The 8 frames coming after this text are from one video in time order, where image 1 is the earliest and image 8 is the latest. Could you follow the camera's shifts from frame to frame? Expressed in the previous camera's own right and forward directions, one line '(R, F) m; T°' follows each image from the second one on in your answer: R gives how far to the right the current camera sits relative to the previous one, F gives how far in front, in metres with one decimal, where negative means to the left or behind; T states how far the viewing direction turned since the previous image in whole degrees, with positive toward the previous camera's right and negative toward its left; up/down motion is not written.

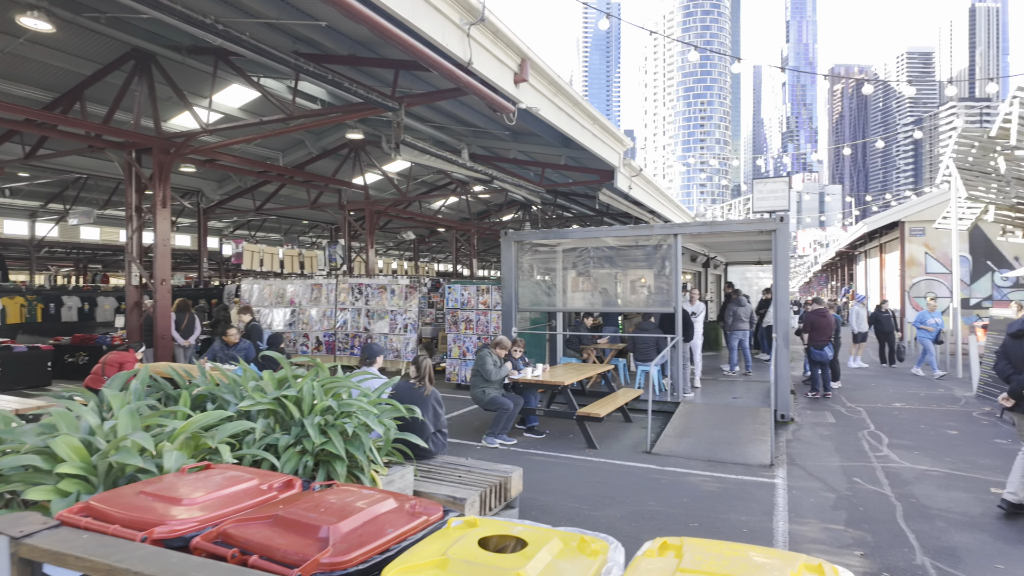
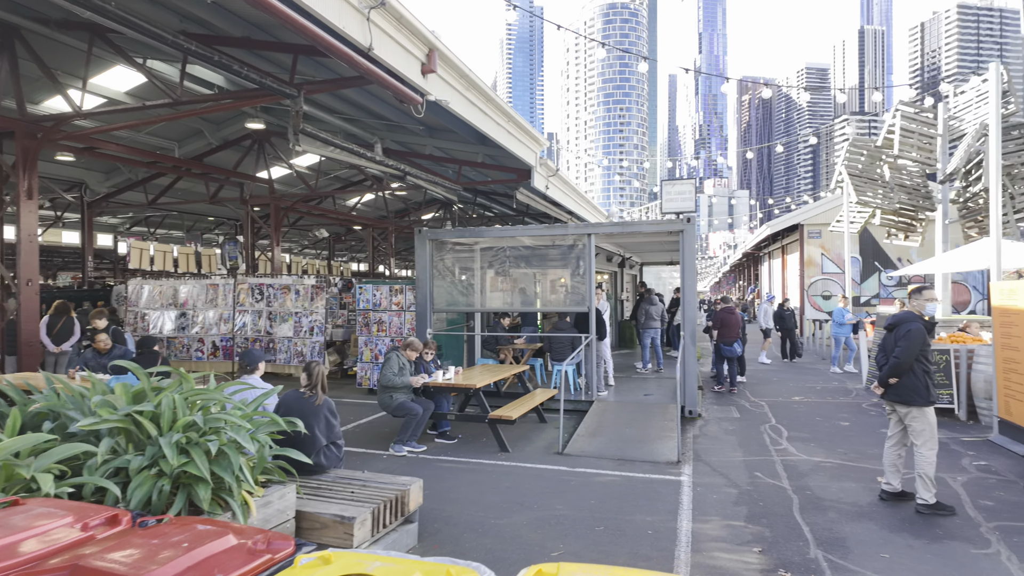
(+0.2, +0.2) m; +7°
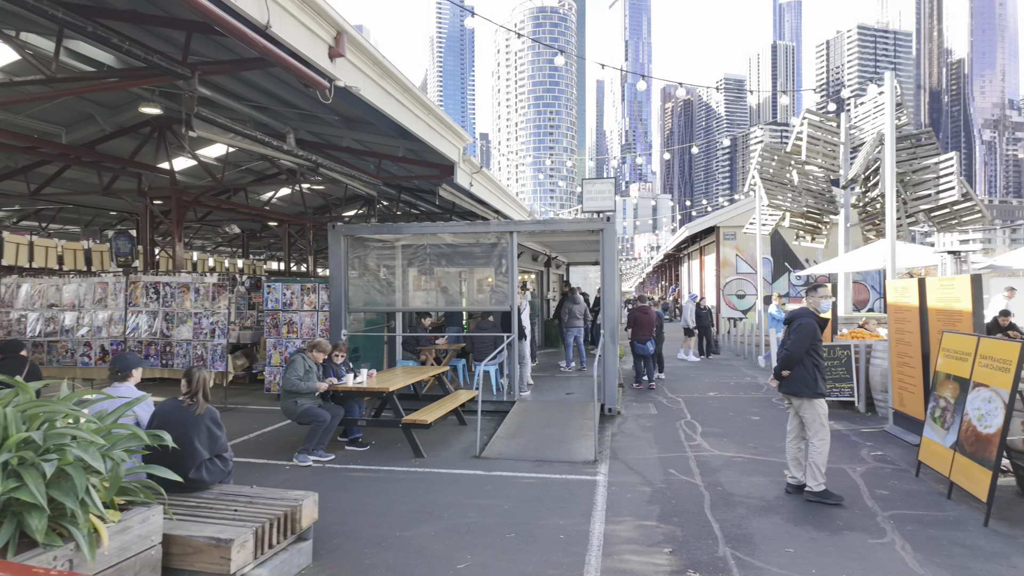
(+0.2, +0.2) m; +7°
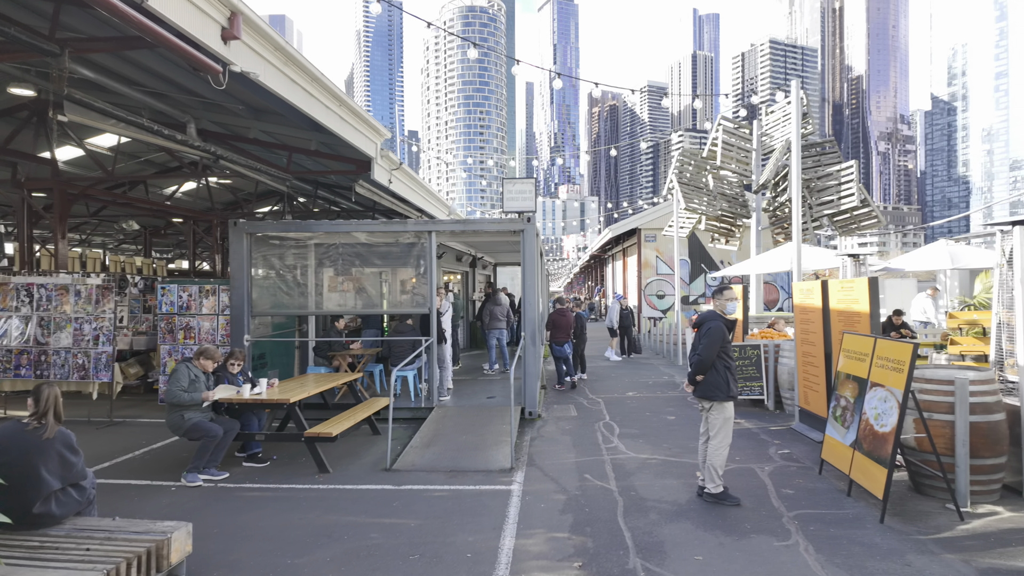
(+0.2, +0.2) m; +7°
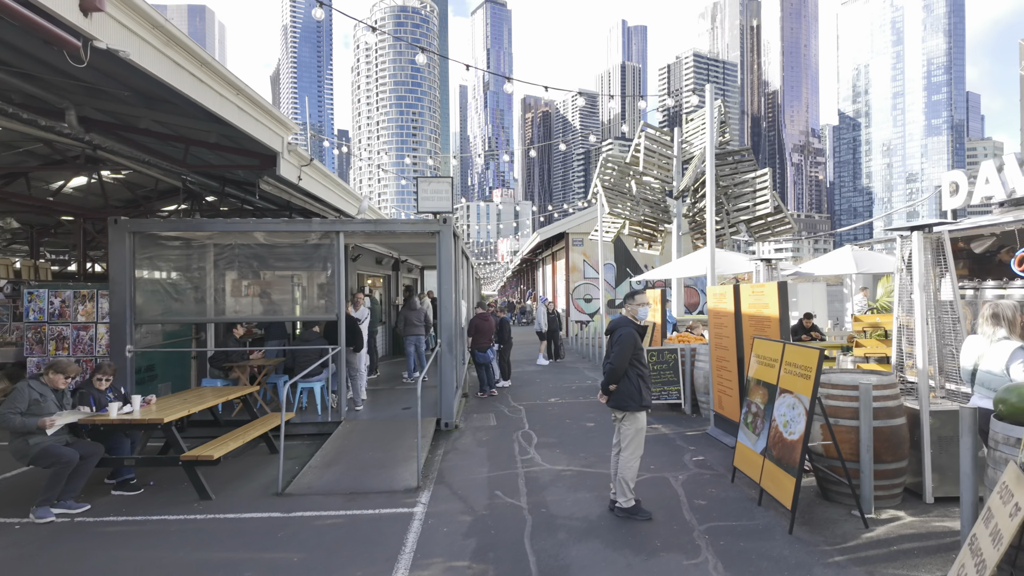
(+0.3, +0.3) m; +6°
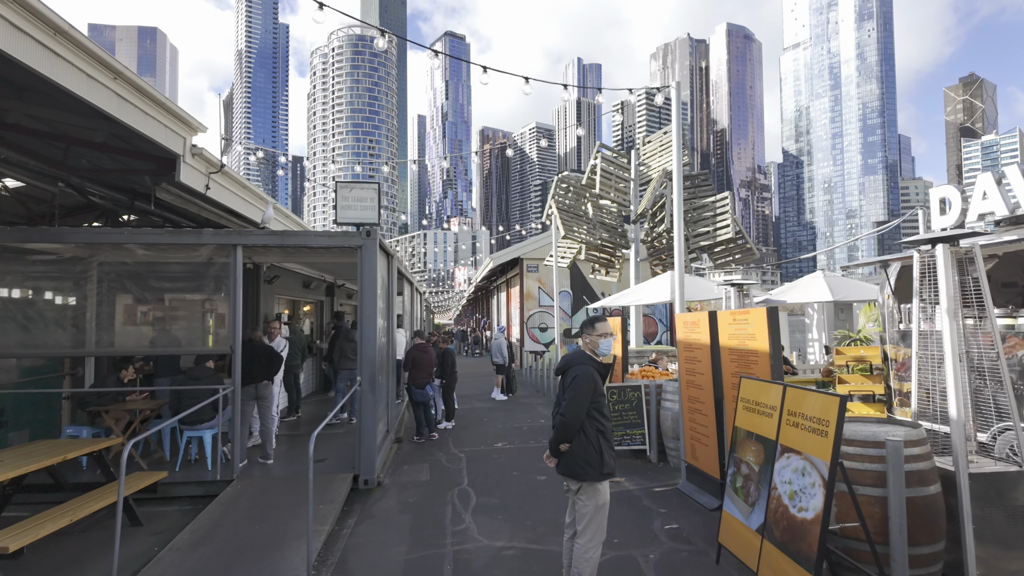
(+0.2, +1.2) m; +4°
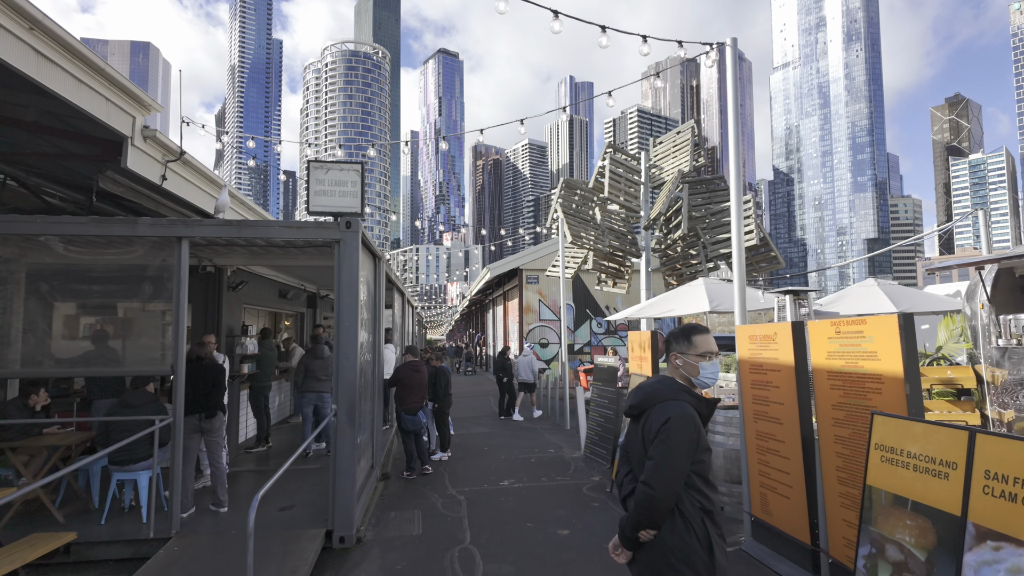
(-0.2, +1.3) m; +1°
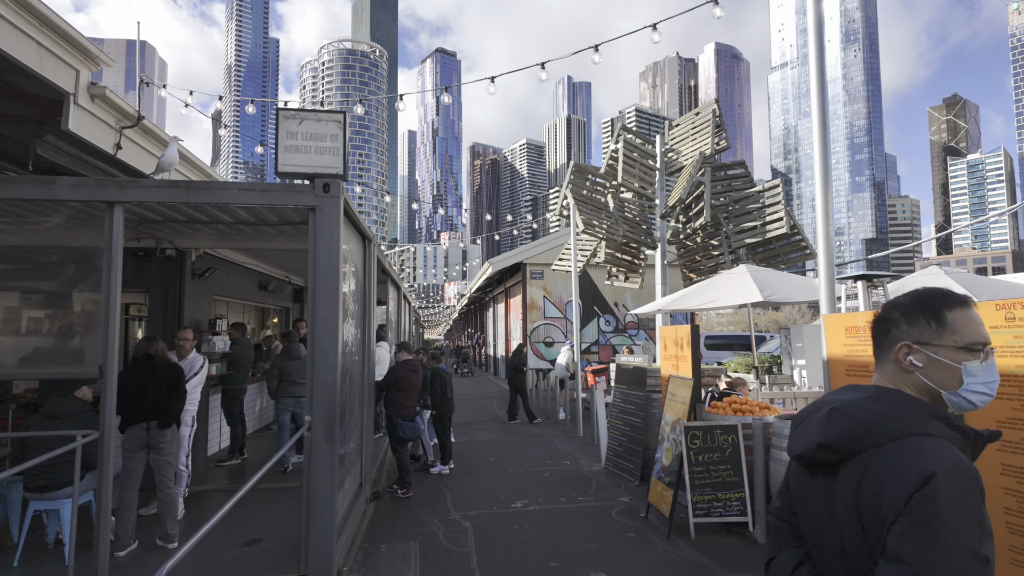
(-0.2, +1.1) m; 0°
